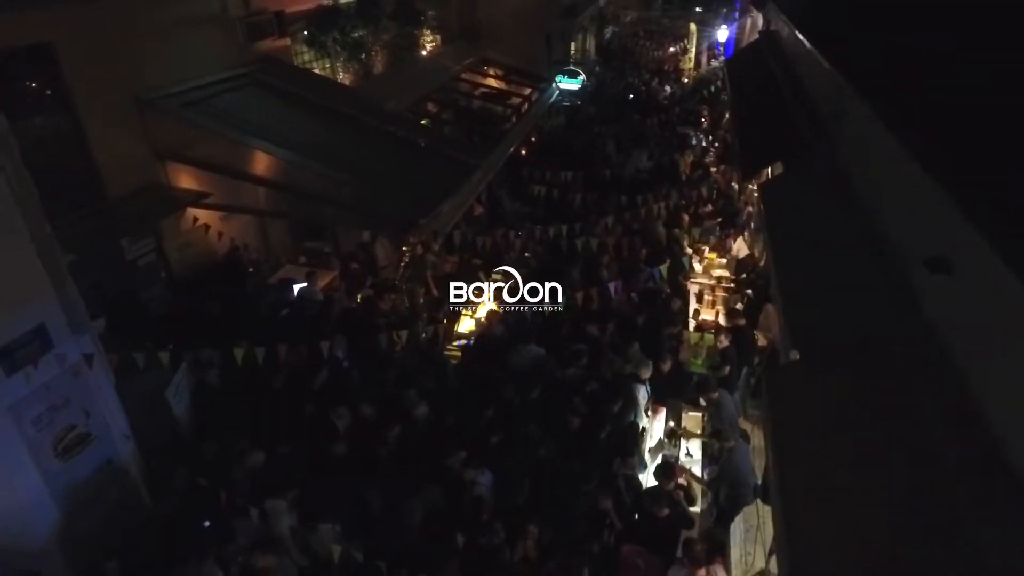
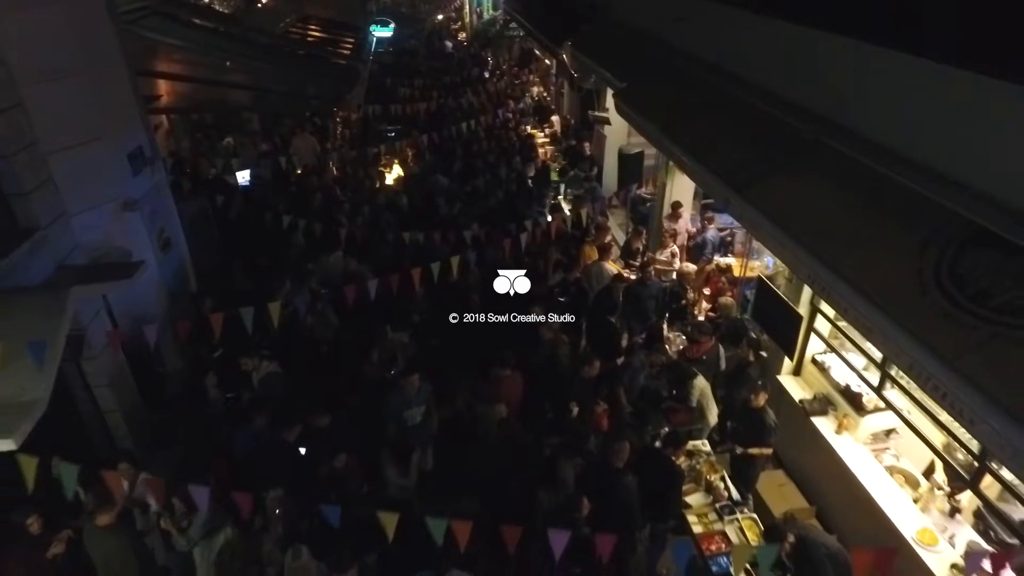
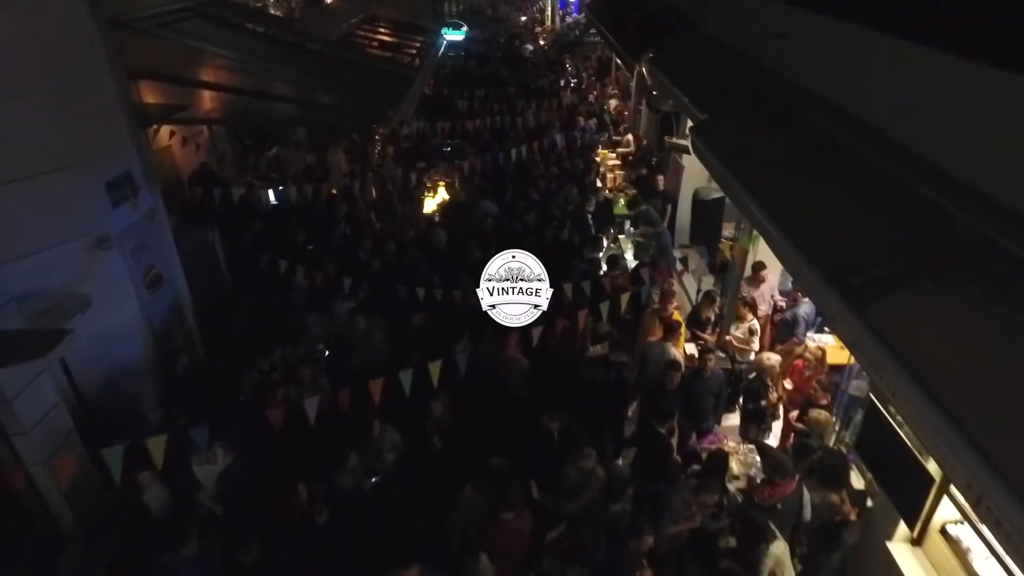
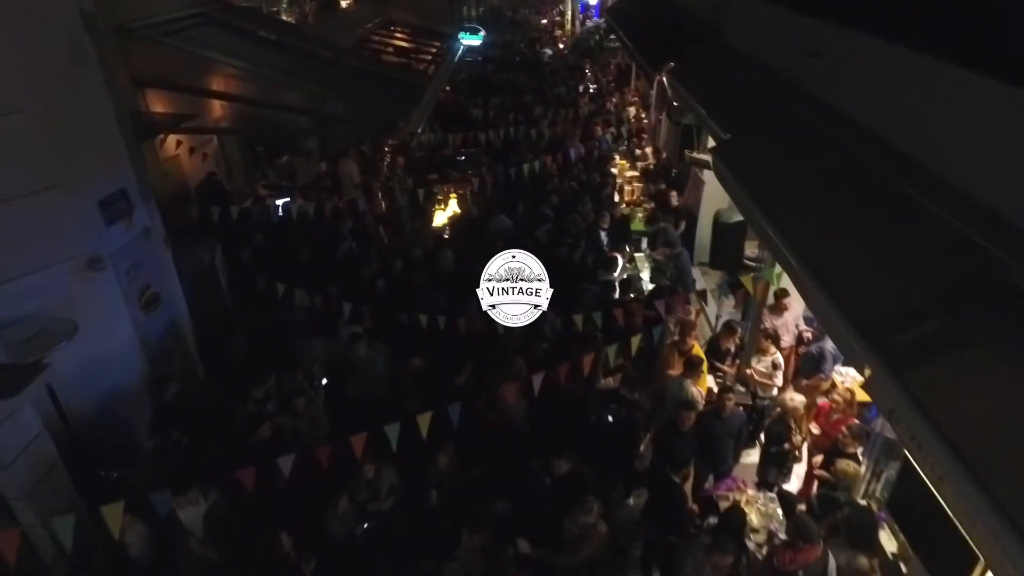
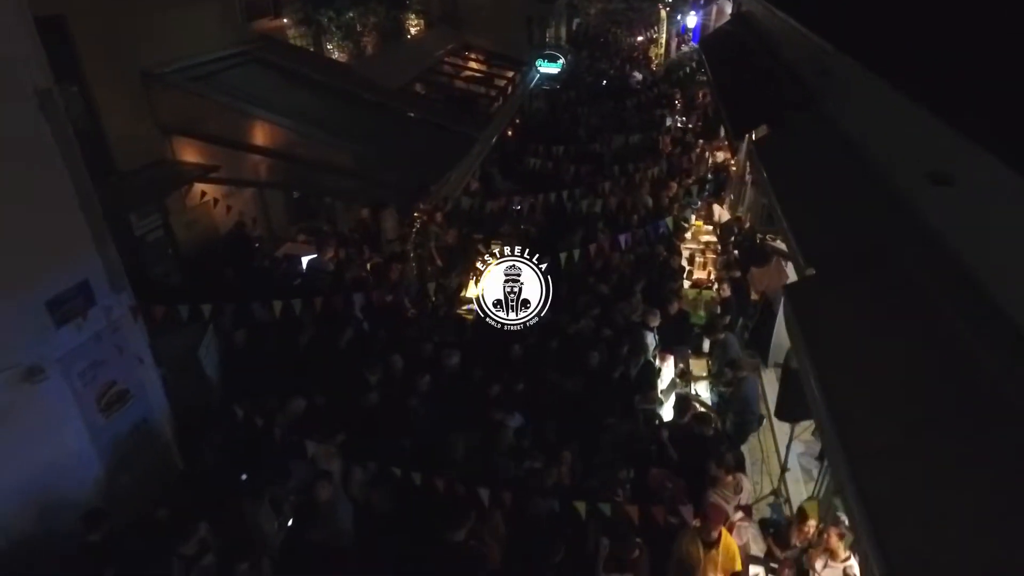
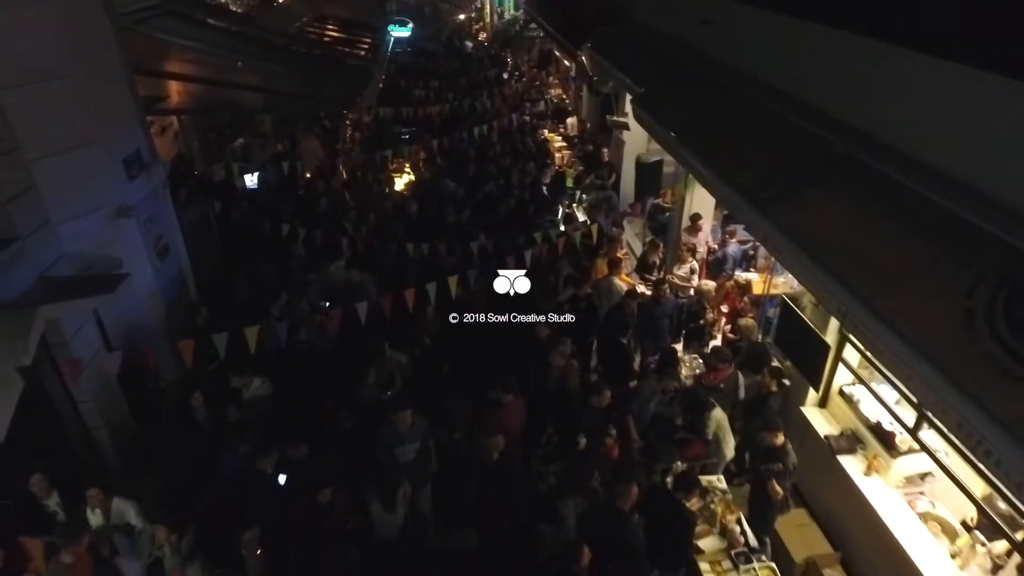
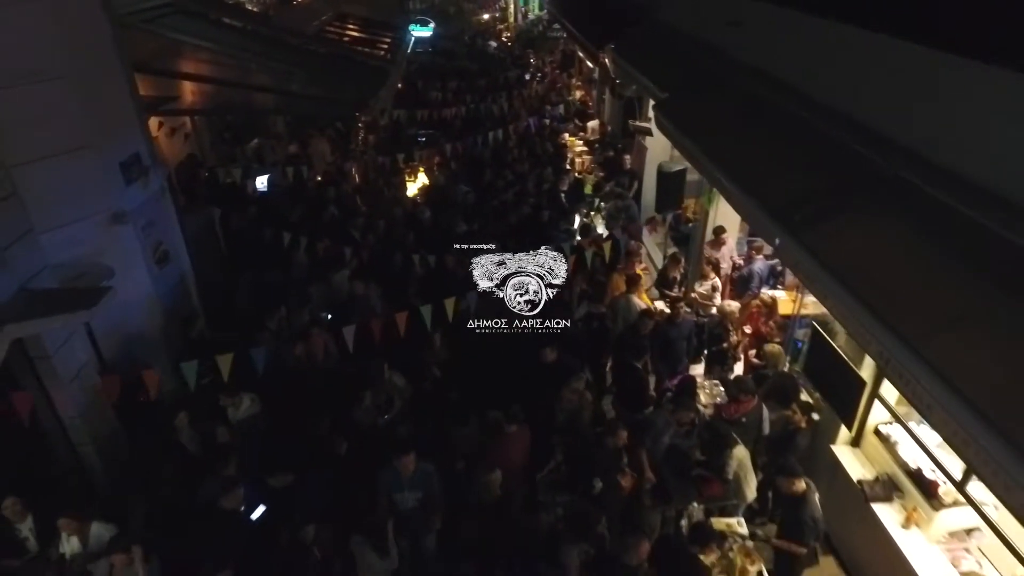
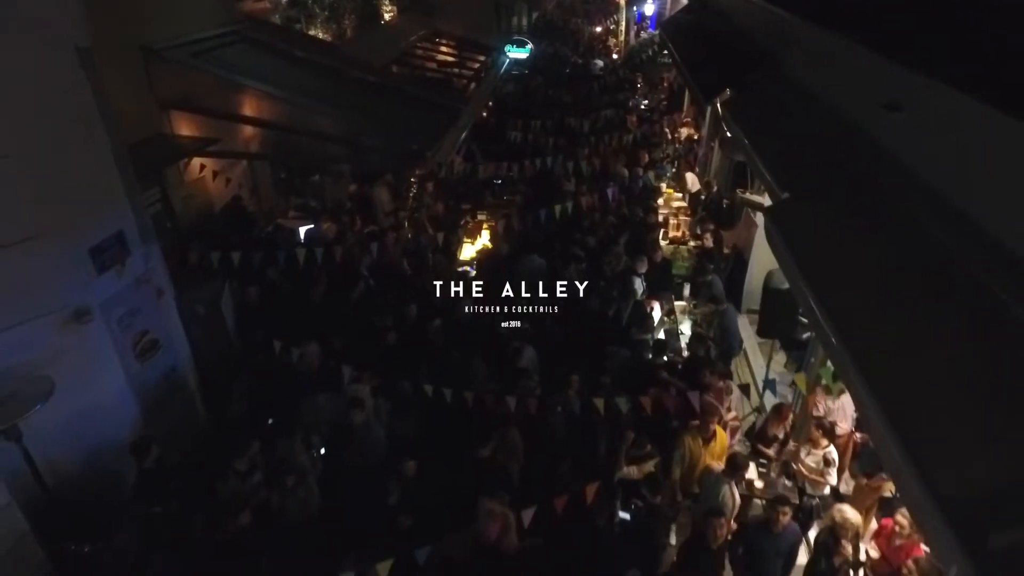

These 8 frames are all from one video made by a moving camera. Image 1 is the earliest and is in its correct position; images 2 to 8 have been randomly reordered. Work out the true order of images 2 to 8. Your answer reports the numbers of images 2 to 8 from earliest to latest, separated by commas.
5, 8, 4, 3, 7, 6, 2
